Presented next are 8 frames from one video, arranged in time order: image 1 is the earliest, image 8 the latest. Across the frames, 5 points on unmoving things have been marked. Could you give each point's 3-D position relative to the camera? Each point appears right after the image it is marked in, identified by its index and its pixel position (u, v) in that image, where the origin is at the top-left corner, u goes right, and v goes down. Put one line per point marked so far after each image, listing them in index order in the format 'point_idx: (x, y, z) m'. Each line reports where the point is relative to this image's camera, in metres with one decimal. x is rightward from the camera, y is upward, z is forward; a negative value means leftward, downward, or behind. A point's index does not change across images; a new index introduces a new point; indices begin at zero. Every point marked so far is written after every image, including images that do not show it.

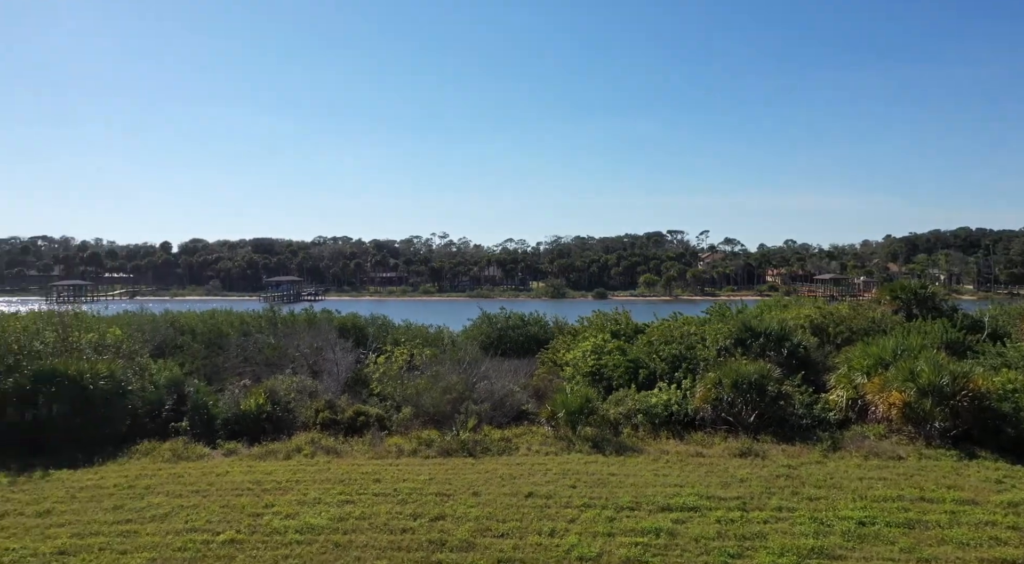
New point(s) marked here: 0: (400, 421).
0: (-1.6, -2.3, +10.7) m
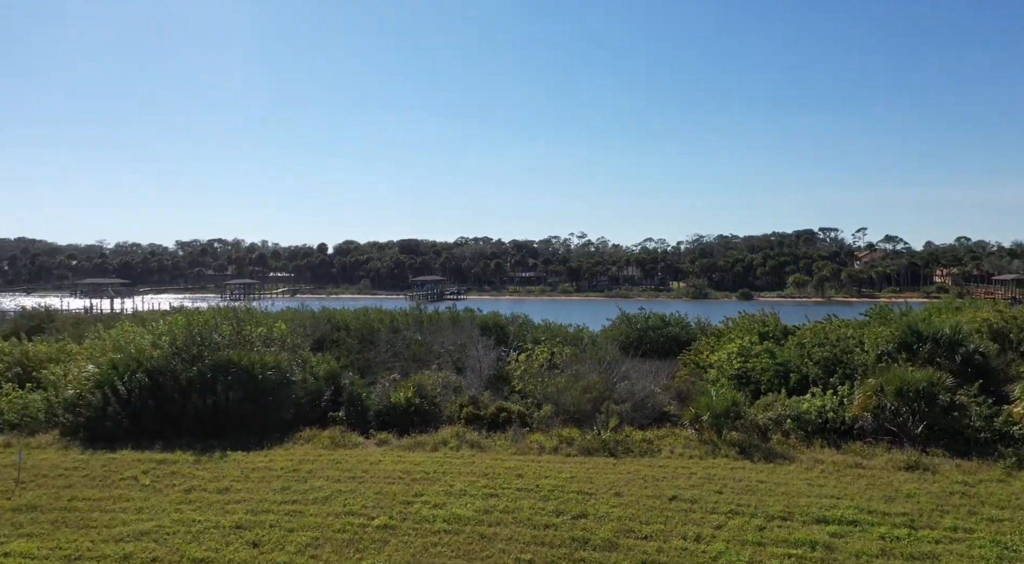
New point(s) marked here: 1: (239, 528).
0: (+0.6, -2.3, +10.8) m
1: (-3.3, -3.0, +7.8) m
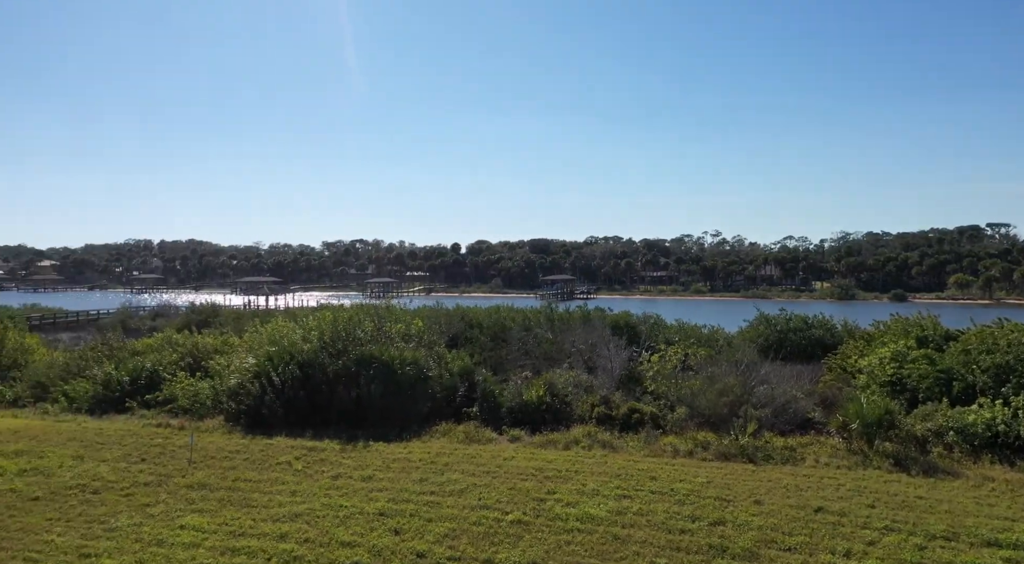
0: (+2.7, -2.3, +10.6) m
1: (-1.6, -3.0, +8.2) m
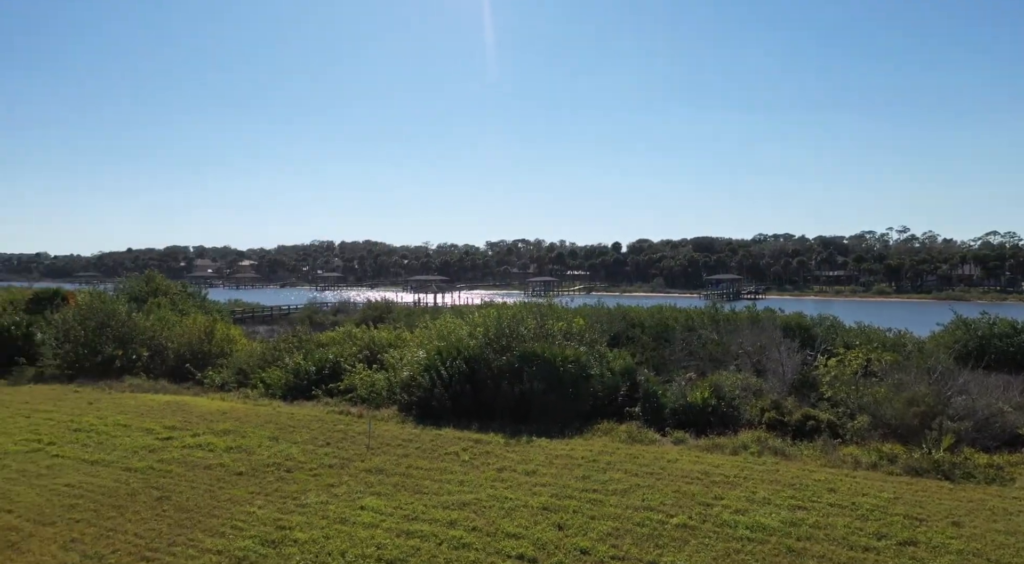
0: (+5.2, -2.3, +9.9) m
1: (+0.5, -3.0, +8.4) m
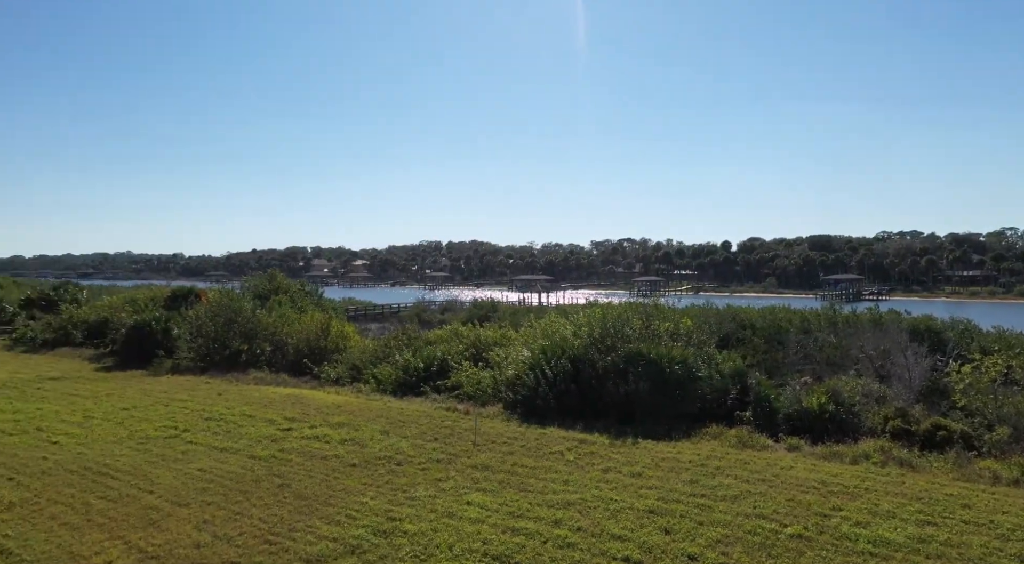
0: (+6.7, -2.3, +9.2) m
1: (+1.9, -3.0, +8.4) m
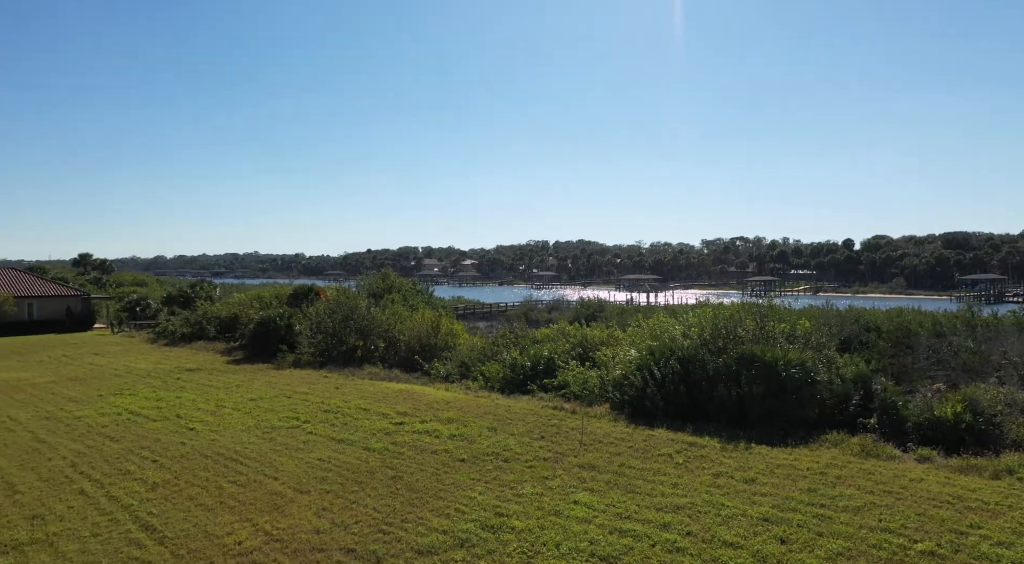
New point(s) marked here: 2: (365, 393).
0: (+8.2, -2.3, +8.2) m
1: (+3.2, -3.0, +8.2) m
2: (-3.9, -2.9, +17.1) m
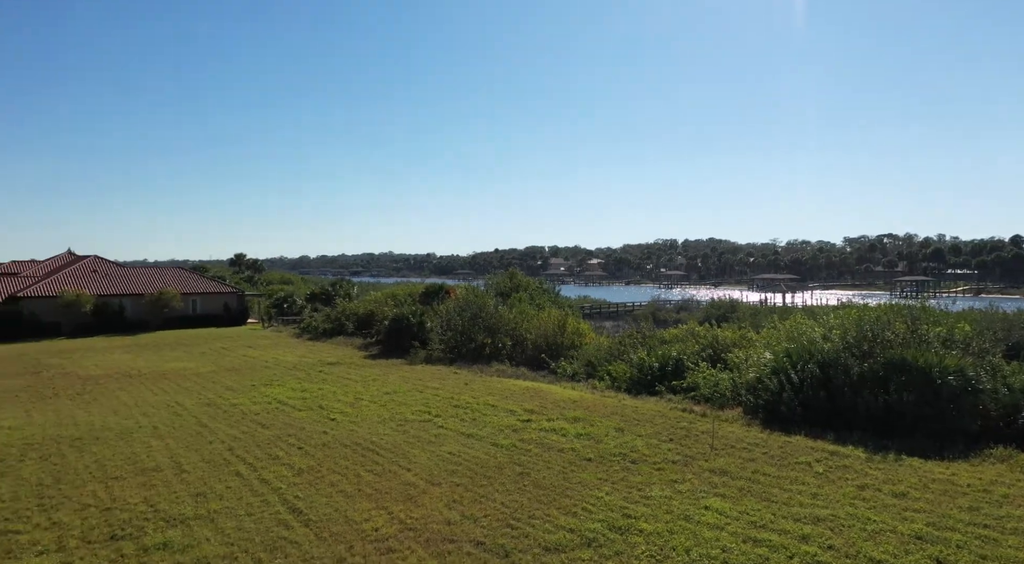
0: (+9.7, -2.3, +6.8) m
1: (+4.8, -3.0, +7.7) m
2: (-0.4, -2.9, +17.9) m
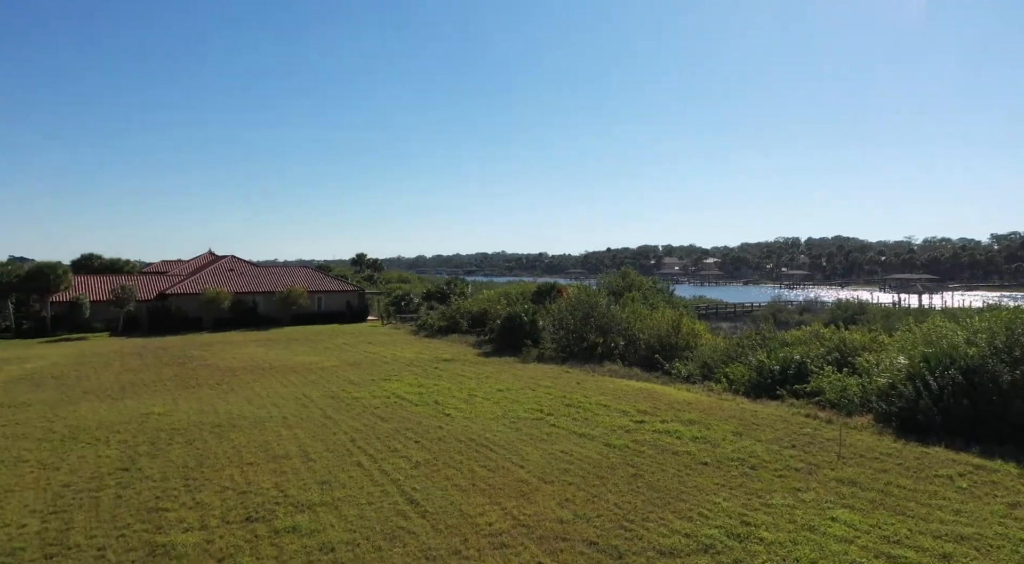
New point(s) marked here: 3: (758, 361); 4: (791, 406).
0: (+10.8, -2.3, +5.4) m
1: (+6.2, -3.0, +7.2) m
2: (+2.8, -3.0, +18.1) m
3: (+6.4, -2.1, +16.9) m
4: (+6.2, -2.8, +14.4) m
